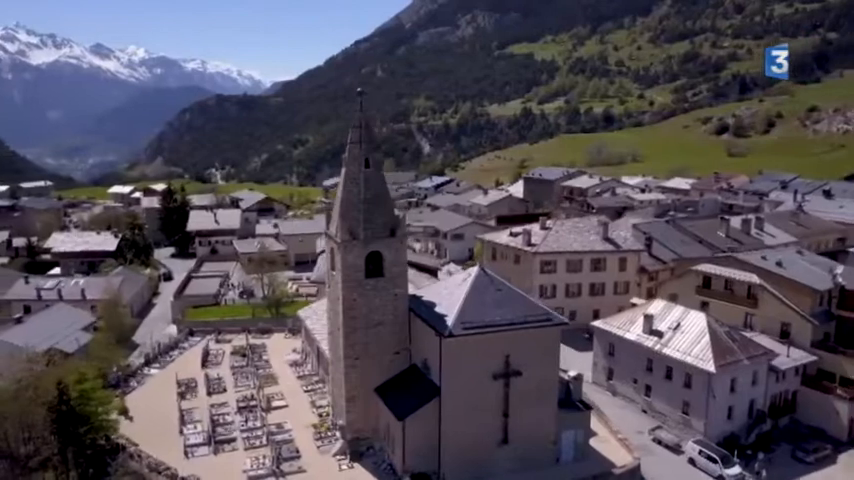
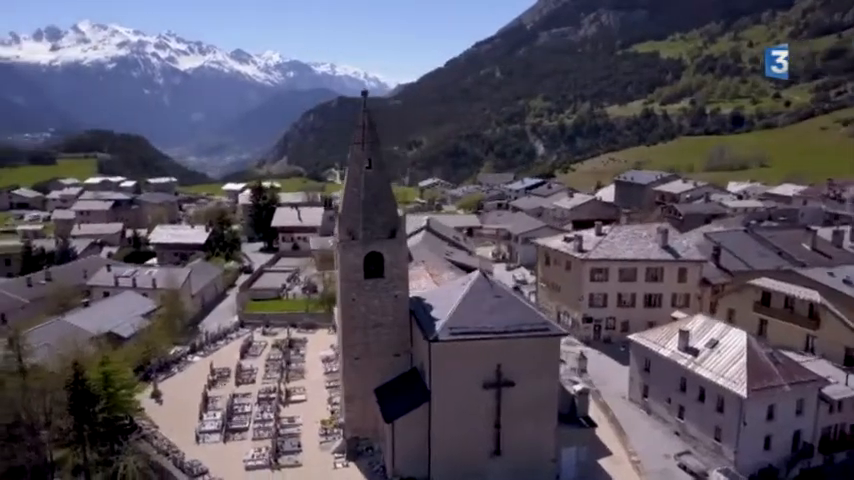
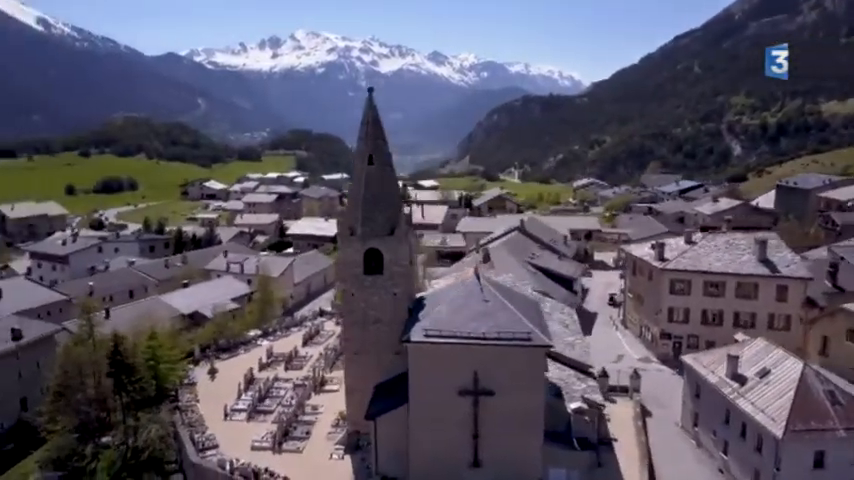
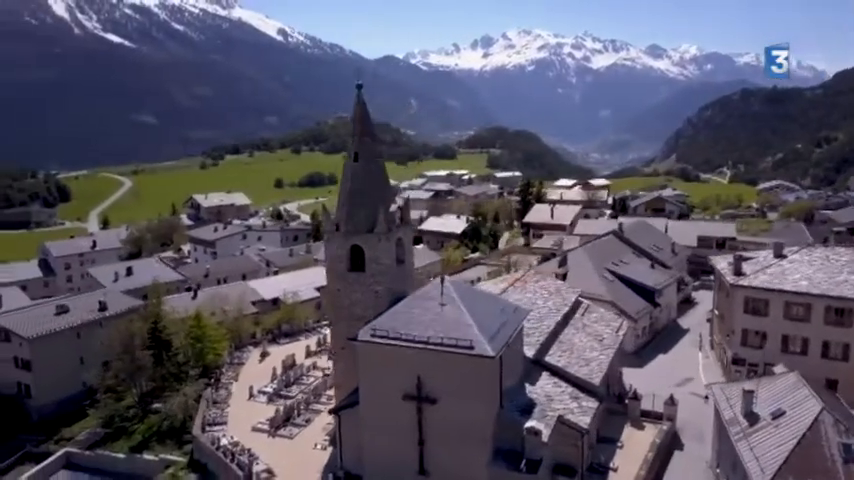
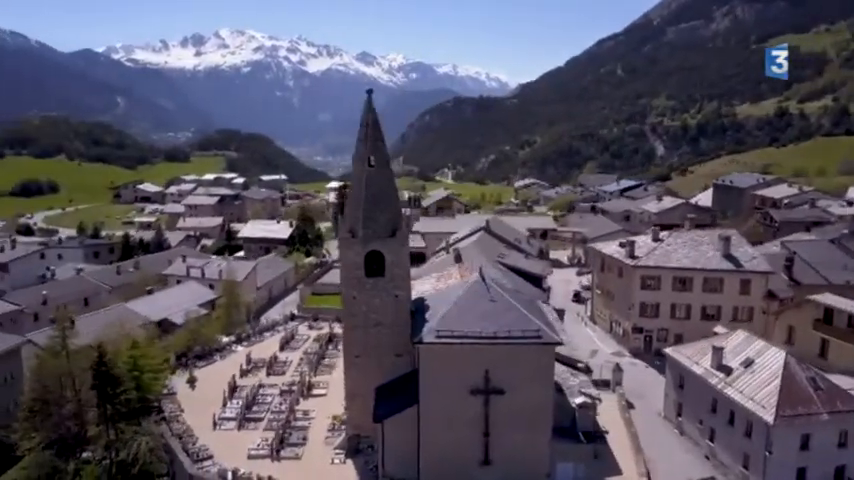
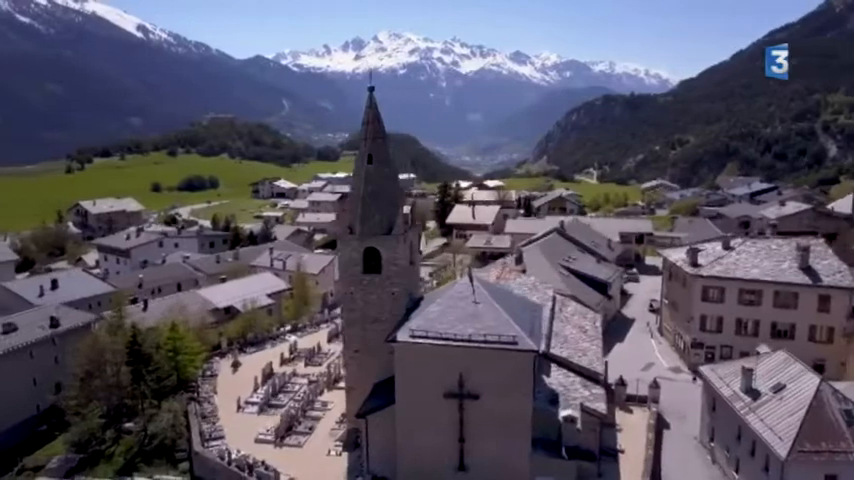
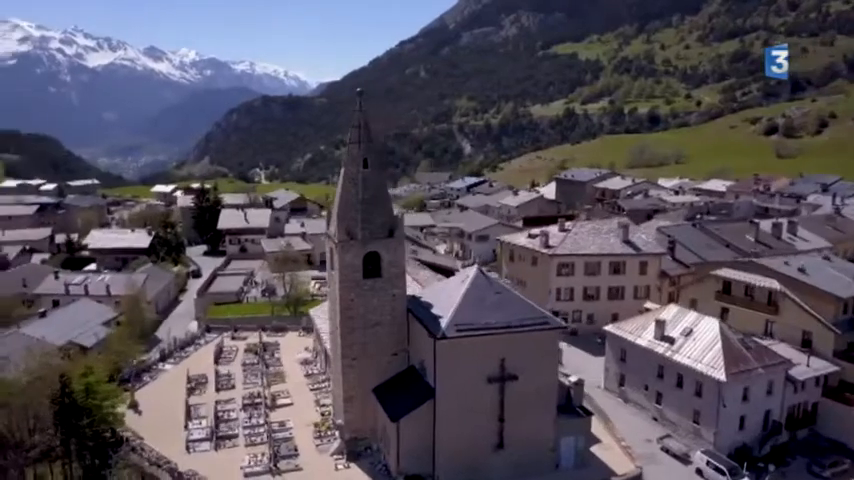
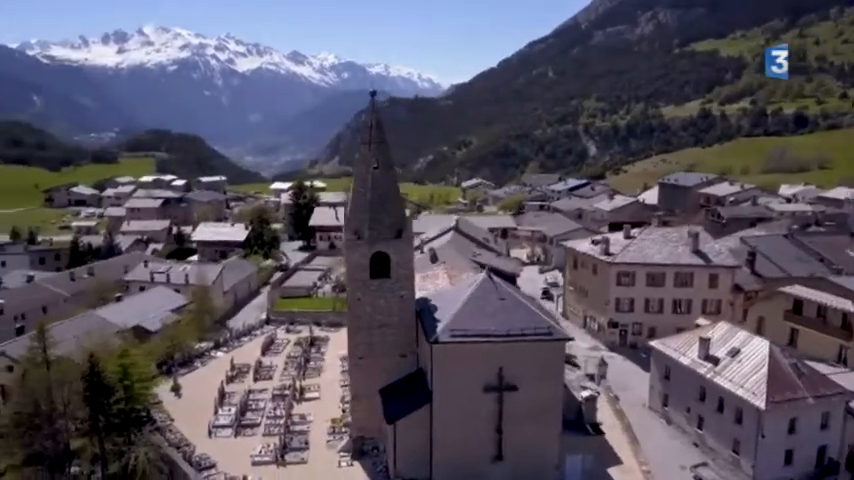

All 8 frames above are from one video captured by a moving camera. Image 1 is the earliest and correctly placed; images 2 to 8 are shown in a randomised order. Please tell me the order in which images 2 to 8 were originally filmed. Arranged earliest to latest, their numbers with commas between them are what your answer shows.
7, 2, 8, 5, 3, 6, 4
